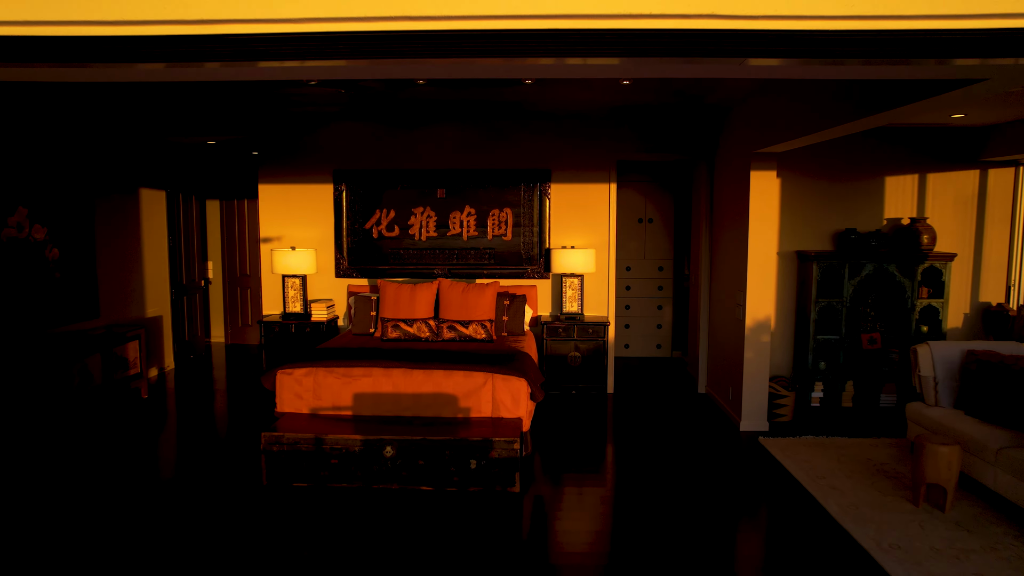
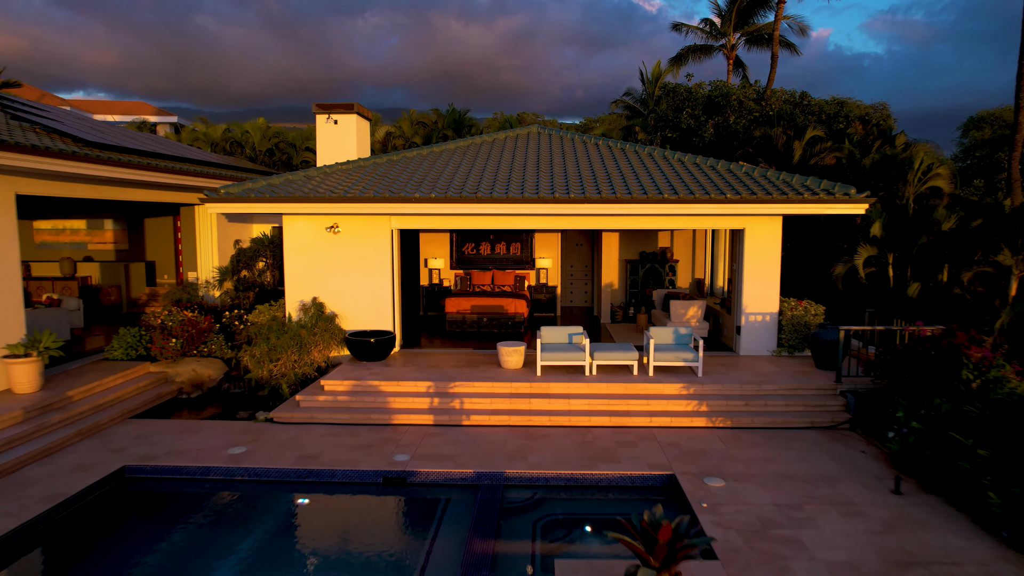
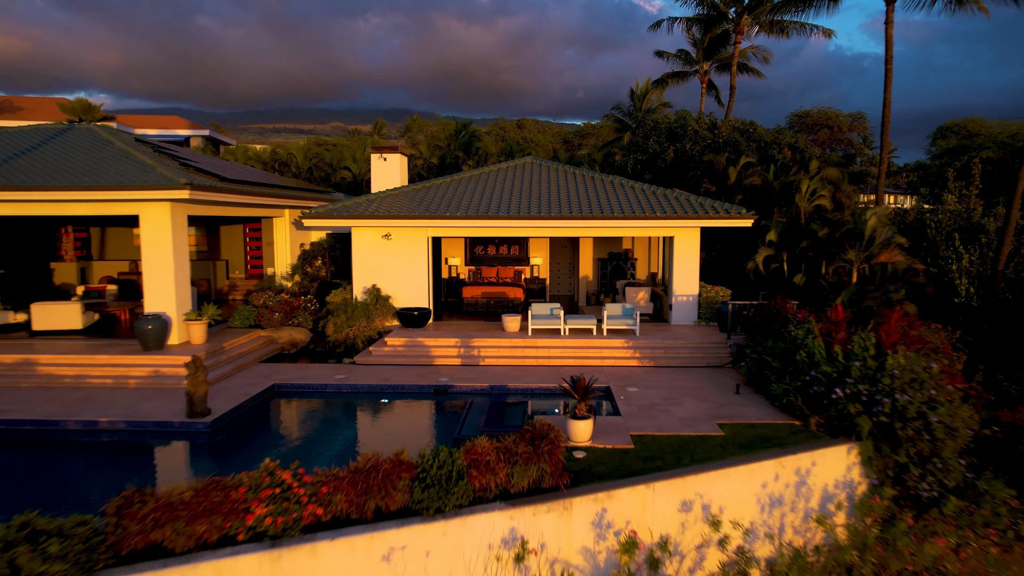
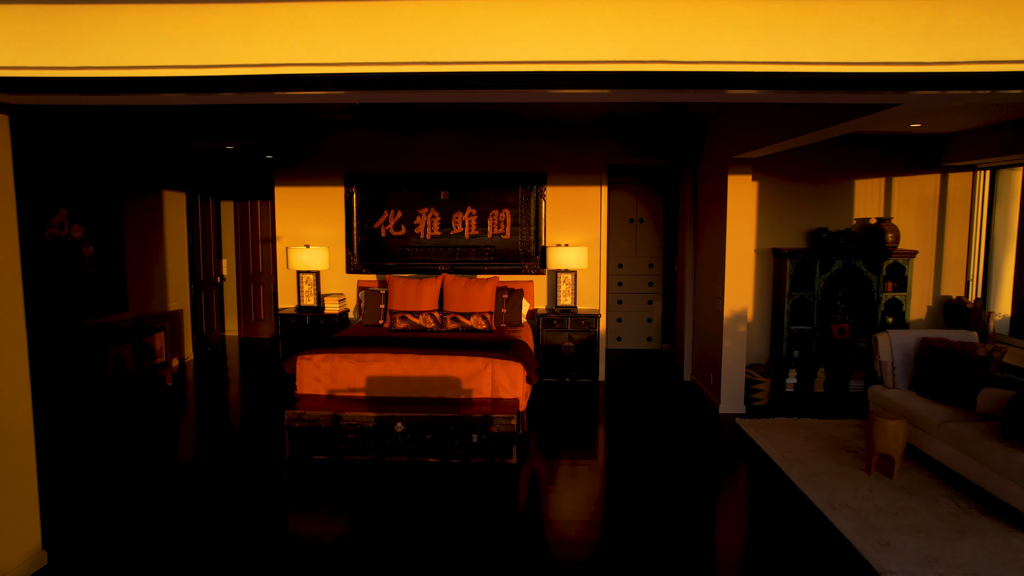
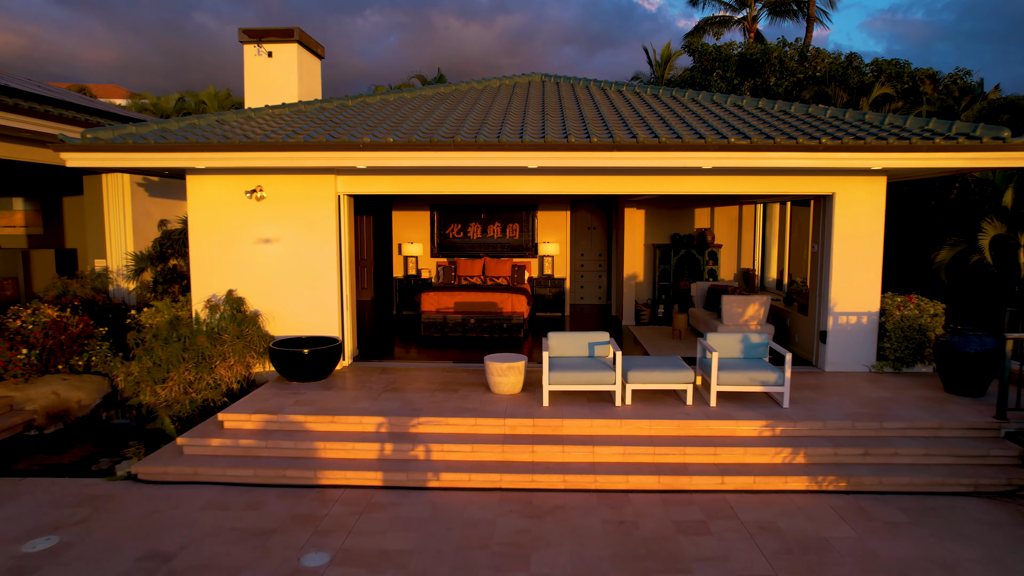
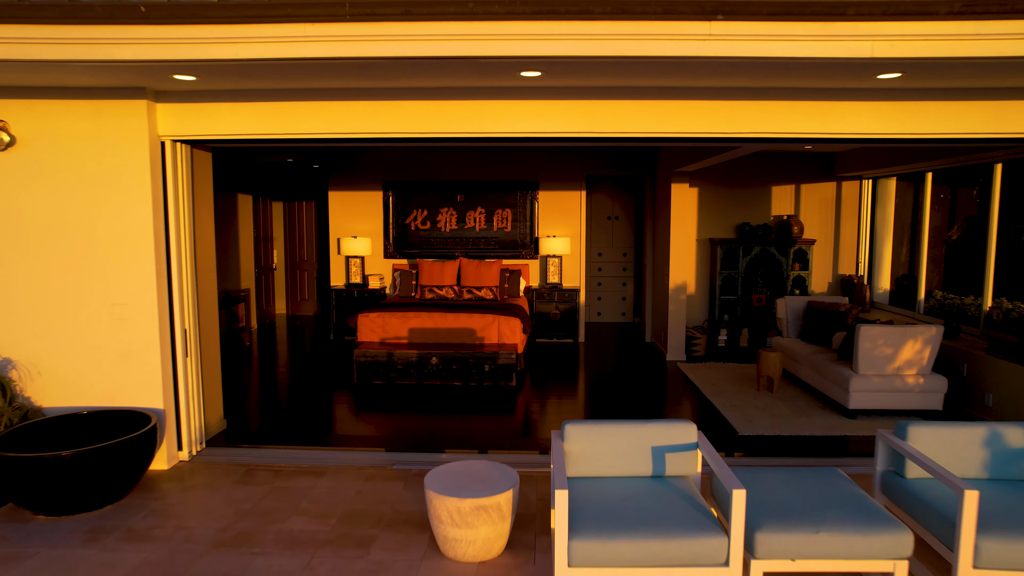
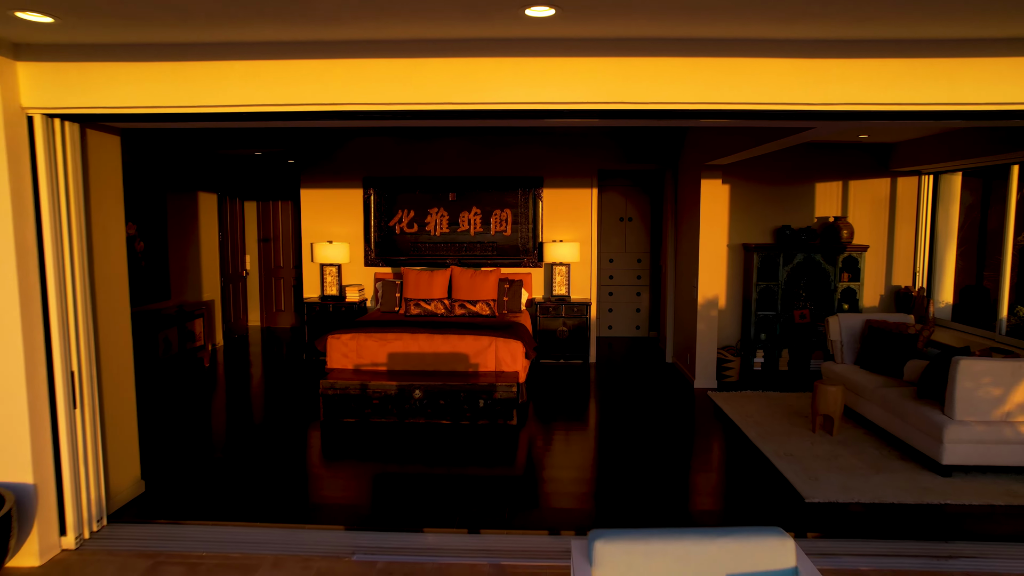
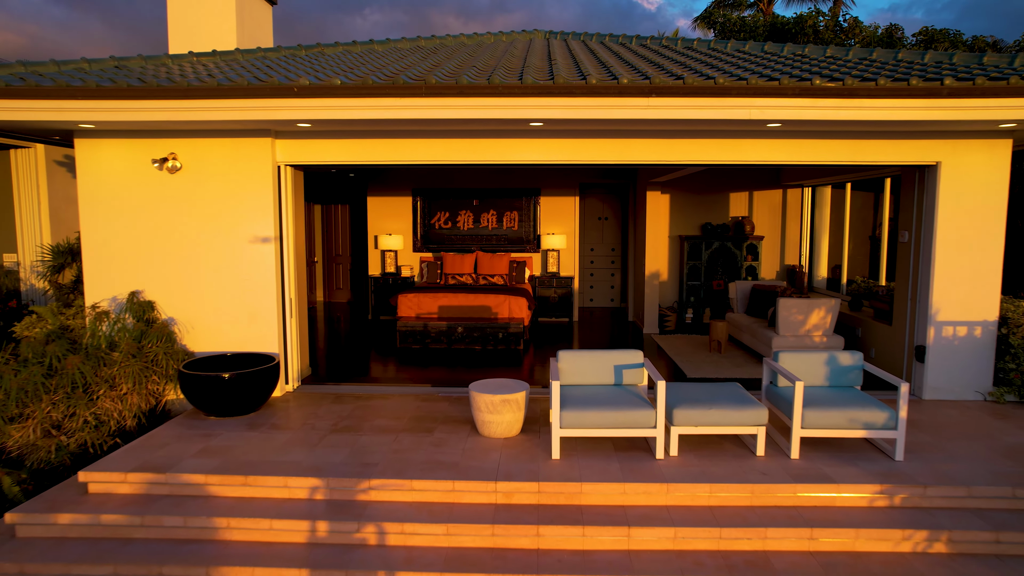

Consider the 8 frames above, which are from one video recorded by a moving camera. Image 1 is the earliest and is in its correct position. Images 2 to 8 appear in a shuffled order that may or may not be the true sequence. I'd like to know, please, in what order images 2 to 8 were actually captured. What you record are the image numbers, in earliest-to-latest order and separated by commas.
4, 7, 6, 8, 5, 2, 3
